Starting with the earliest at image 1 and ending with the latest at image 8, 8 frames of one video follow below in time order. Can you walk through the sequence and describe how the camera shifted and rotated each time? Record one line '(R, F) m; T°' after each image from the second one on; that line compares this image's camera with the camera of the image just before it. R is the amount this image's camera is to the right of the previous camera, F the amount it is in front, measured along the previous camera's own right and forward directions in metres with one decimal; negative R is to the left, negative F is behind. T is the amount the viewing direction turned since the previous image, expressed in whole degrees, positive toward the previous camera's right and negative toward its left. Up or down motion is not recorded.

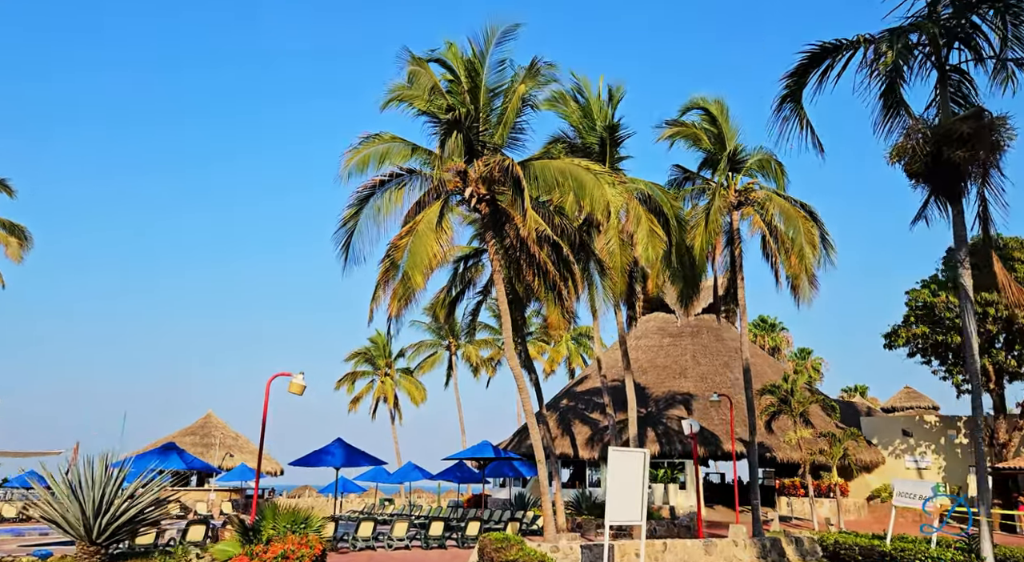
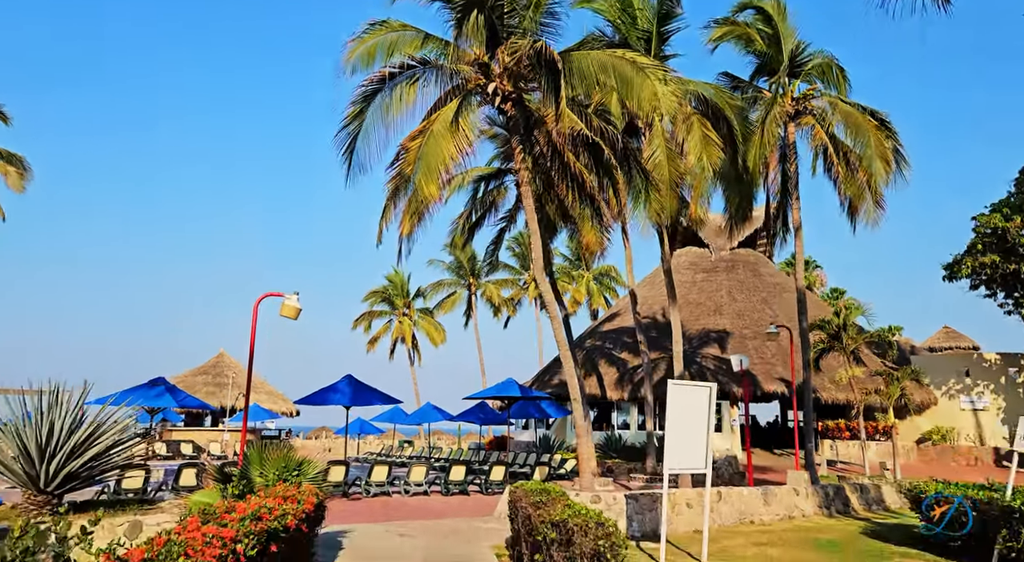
(-0.2, +2.2) m; -1°
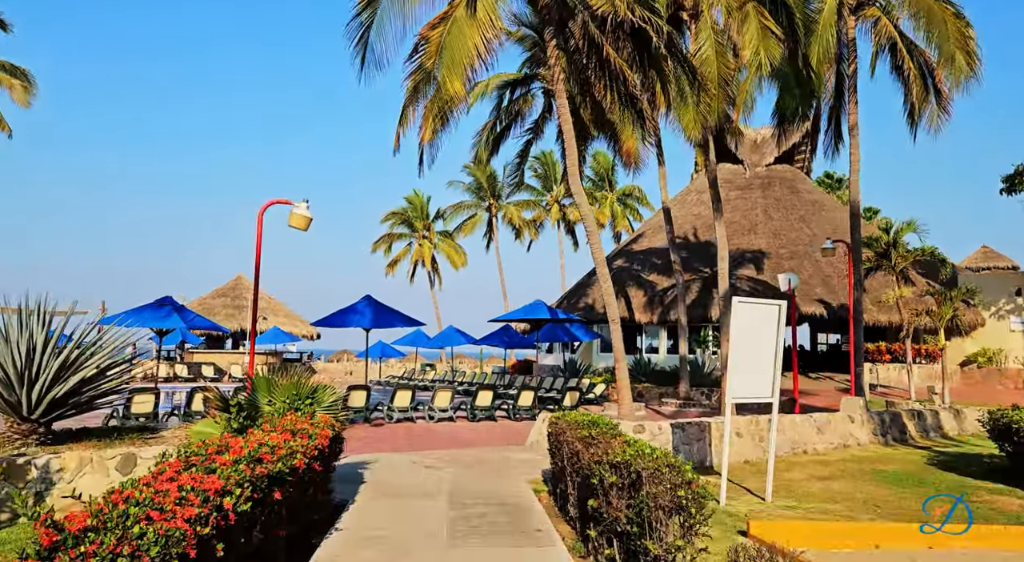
(-0.2, +1.3) m; -1°
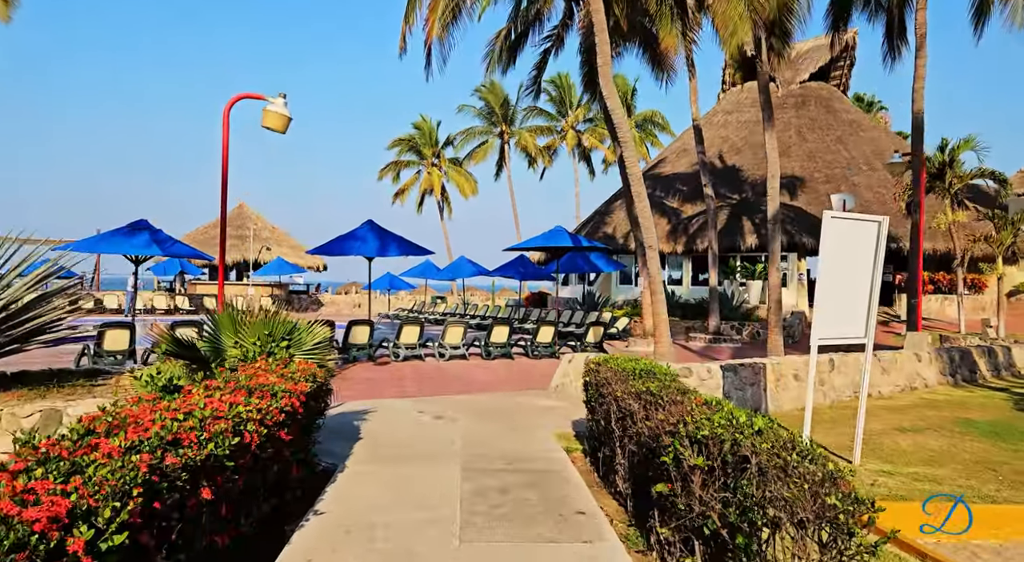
(-0.1, +1.7) m; -1°
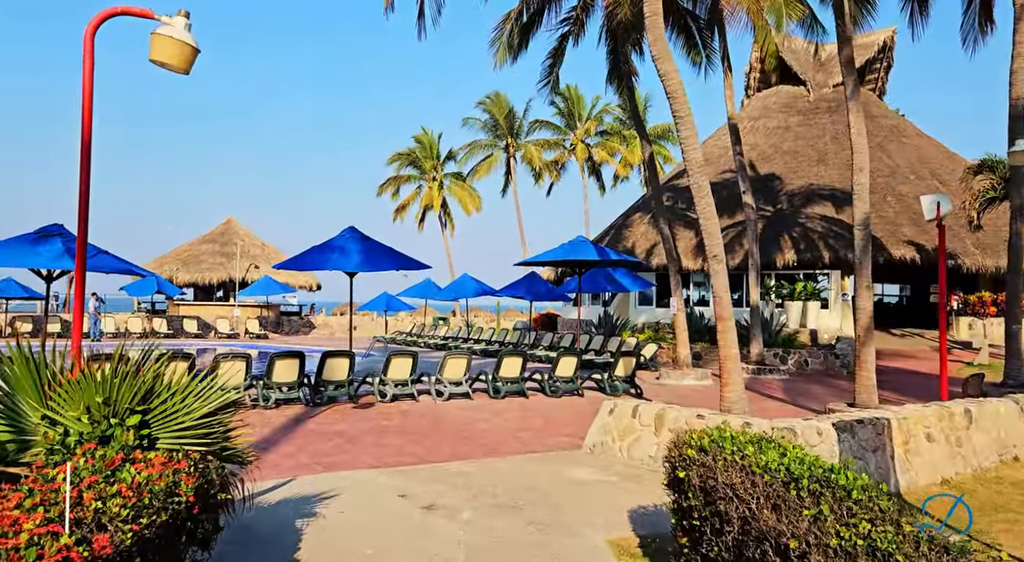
(-0.2, +2.8) m; 0°
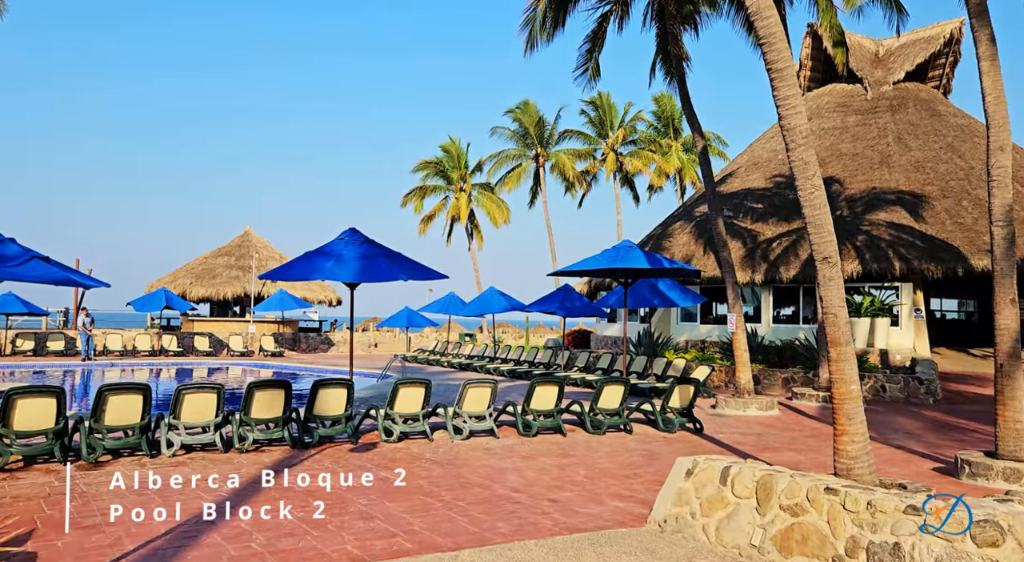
(-0.1, +2.2) m; -2°
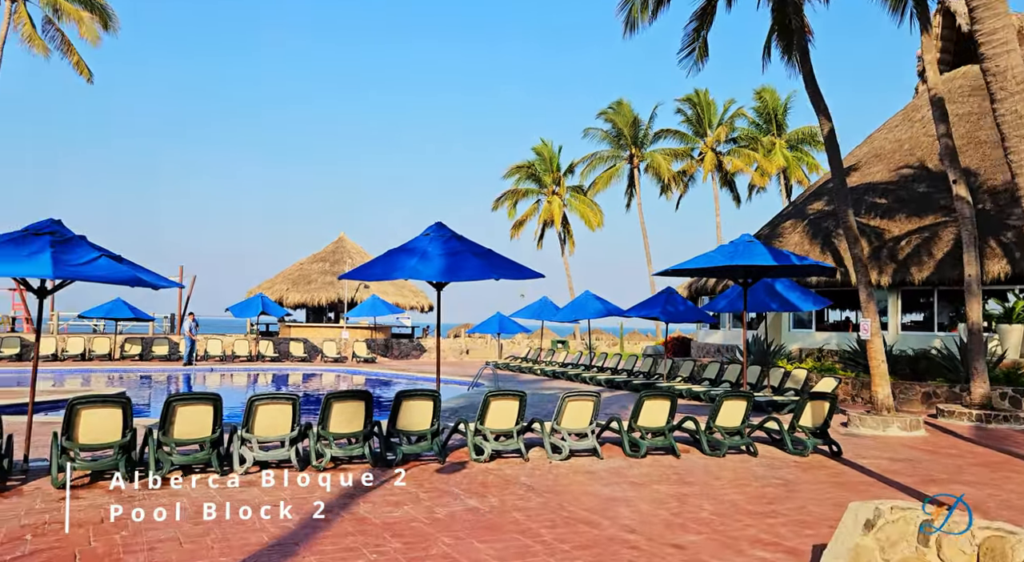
(-0.2, +1.2) m; -7°
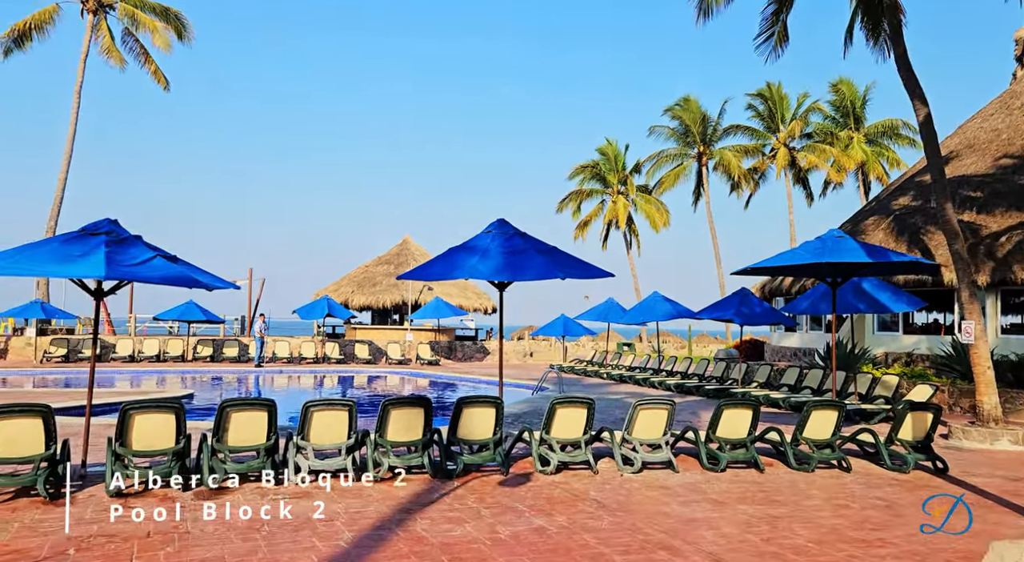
(0.0, +0.6) m; -5°
